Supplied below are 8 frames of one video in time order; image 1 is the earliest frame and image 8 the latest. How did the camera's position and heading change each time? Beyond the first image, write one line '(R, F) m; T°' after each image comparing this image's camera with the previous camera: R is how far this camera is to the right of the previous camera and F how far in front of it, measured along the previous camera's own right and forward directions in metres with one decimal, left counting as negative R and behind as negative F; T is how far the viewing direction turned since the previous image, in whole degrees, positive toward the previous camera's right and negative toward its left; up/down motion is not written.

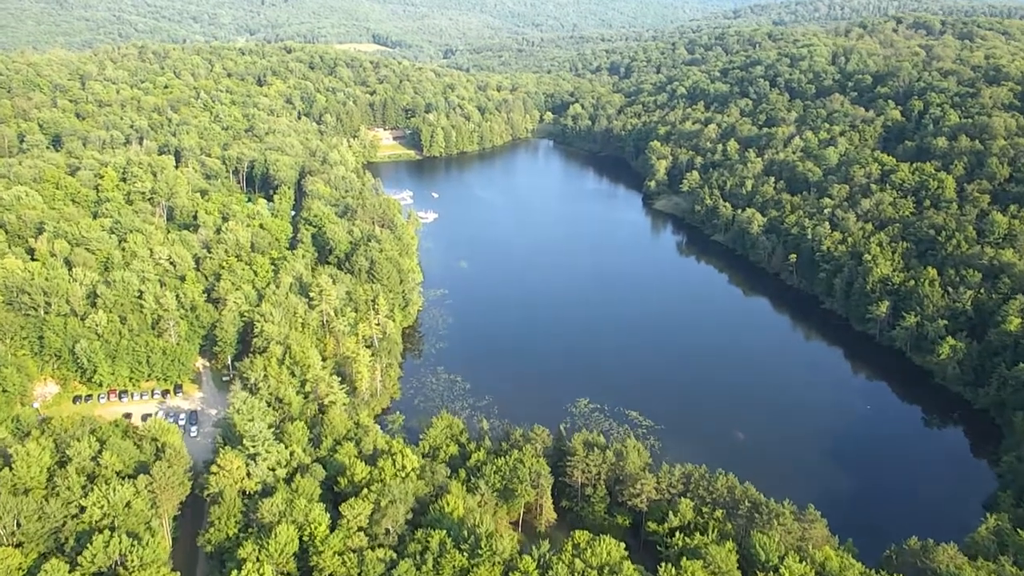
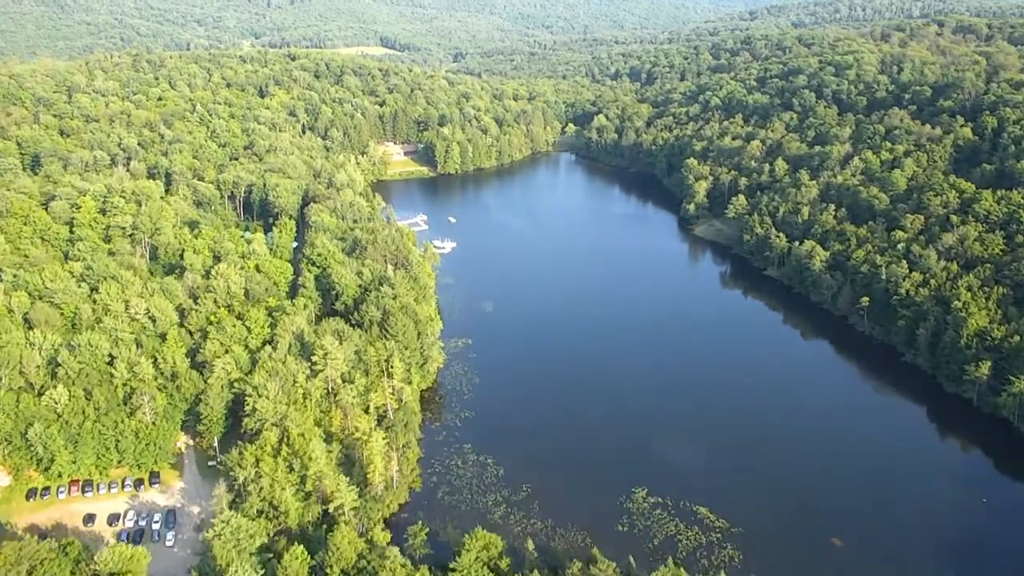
(-2.5, +11.5) m; 0°
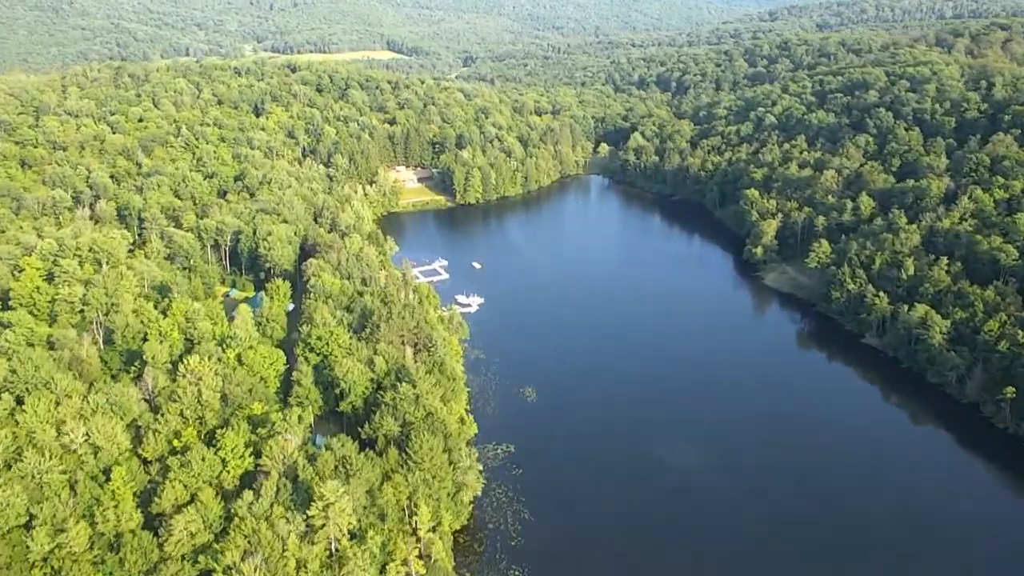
(-3.5, +16.9) m; 0°
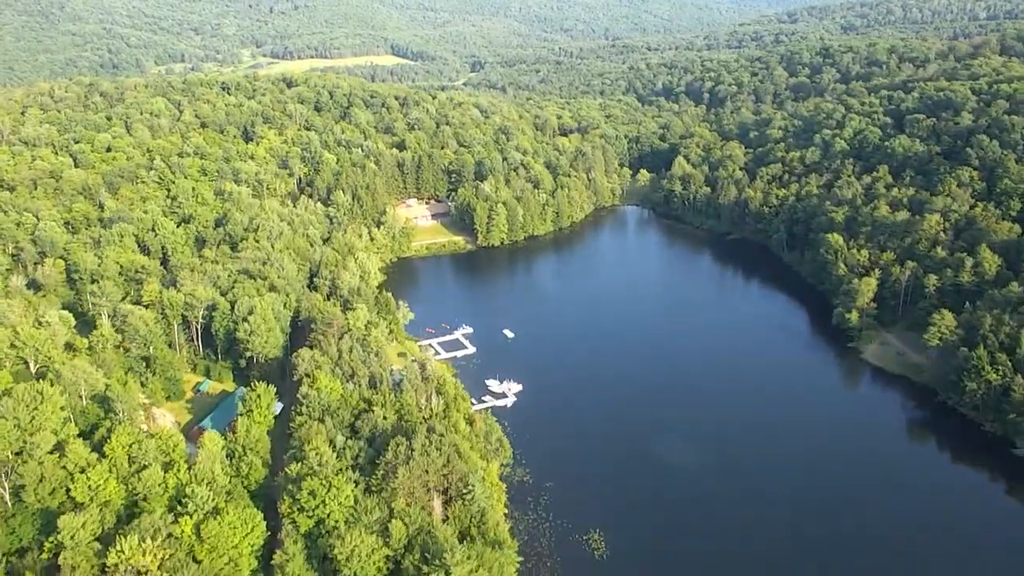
(-3.6, +17.6) m; 0°
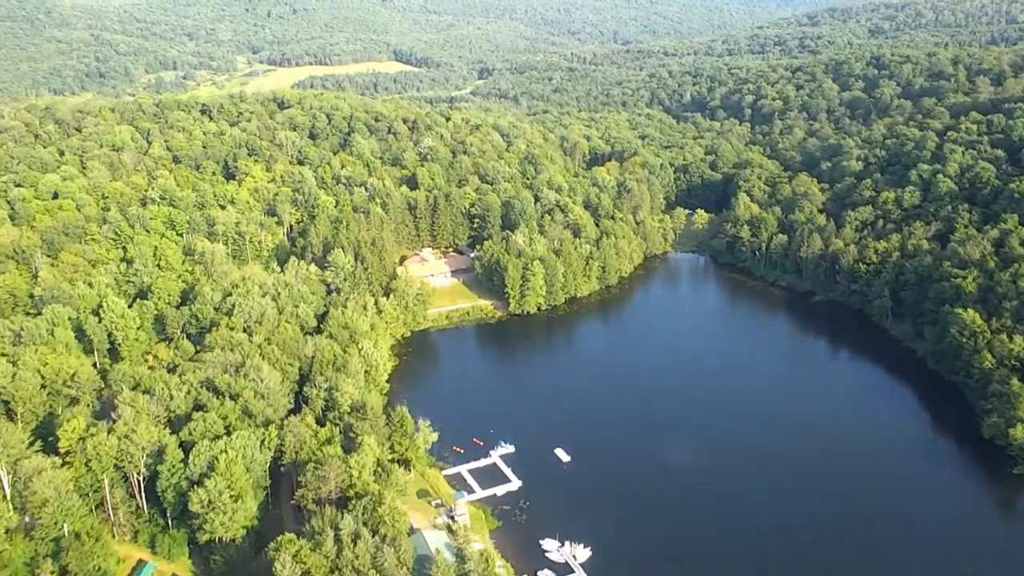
(-3.9, +19.4) m; 0°
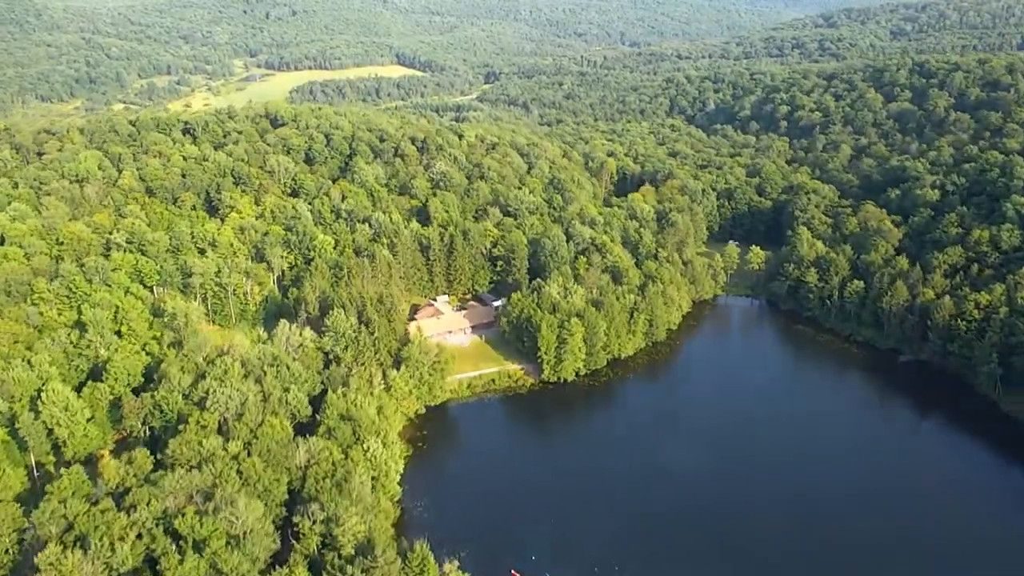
(-2.8, +13.6) m; 0°
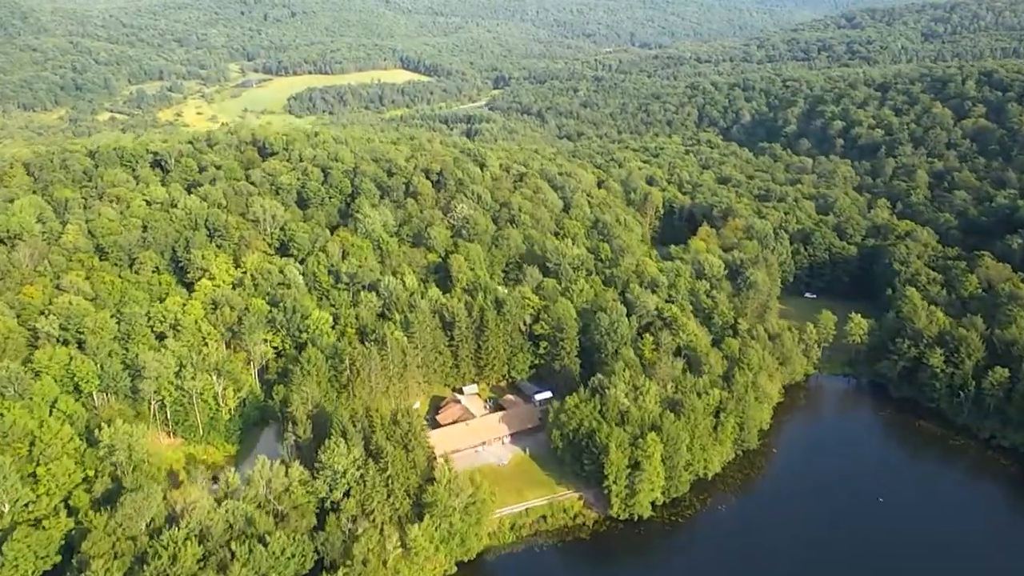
(-3.5, +17.5) m; 0°
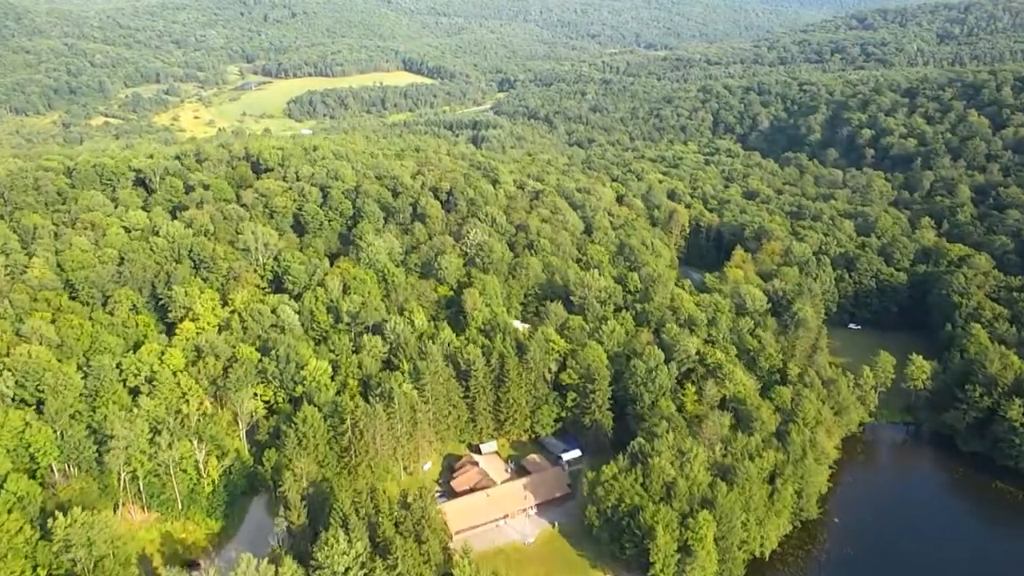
(-1.5, +7.7) m; 0°
